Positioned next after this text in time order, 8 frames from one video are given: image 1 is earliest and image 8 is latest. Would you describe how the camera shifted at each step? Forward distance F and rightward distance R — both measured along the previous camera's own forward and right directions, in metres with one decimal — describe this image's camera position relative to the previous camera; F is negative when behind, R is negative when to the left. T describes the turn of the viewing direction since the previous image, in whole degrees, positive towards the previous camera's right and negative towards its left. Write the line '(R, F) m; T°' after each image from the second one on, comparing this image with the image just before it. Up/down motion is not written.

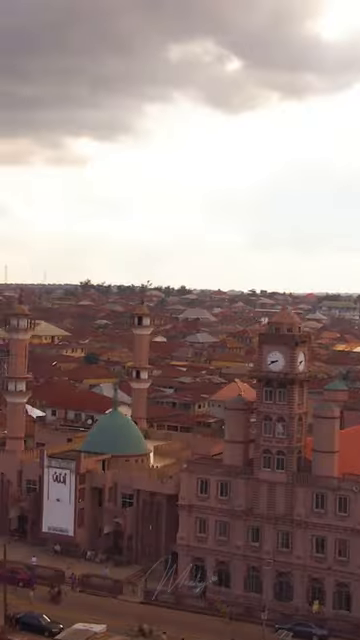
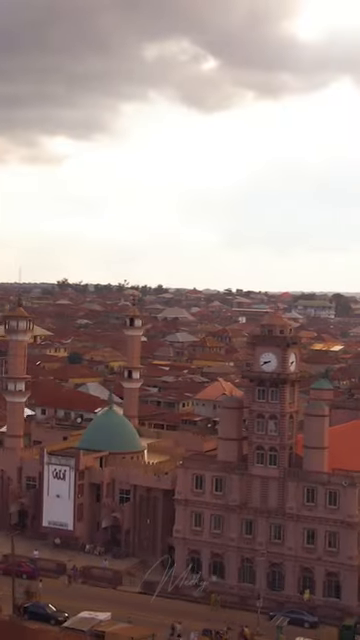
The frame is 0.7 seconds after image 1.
(-1.0, -1.9) m; +1°
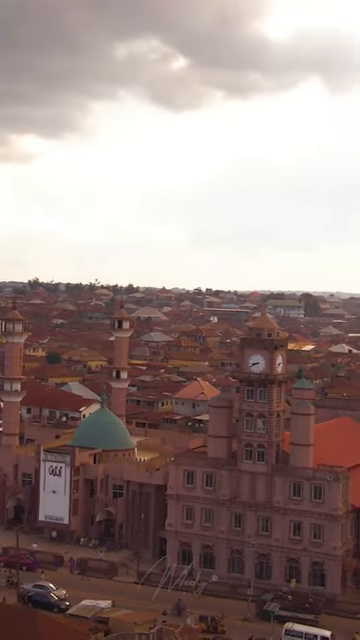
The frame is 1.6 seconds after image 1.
(-1.1, -2.2) m; +2°
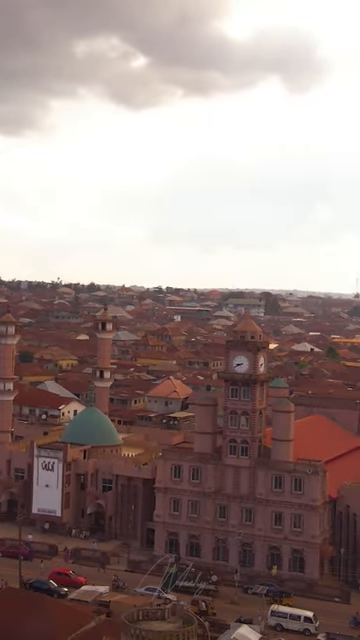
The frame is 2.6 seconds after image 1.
(-1.5, -2.8) m; +2°
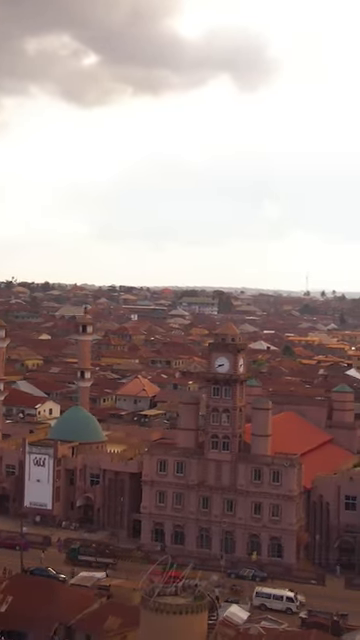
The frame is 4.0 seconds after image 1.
(-1.8, -3.4) m; +3°
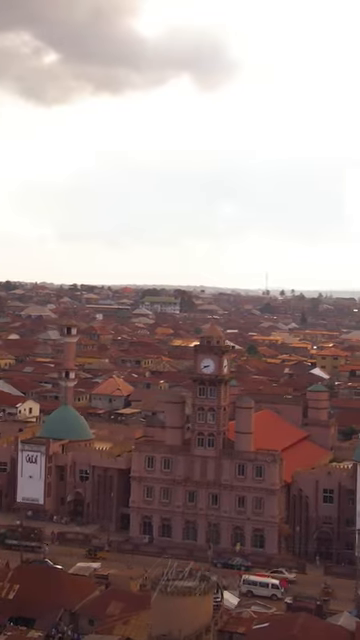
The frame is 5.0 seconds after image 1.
(-1.6, -2.7) m; +2°
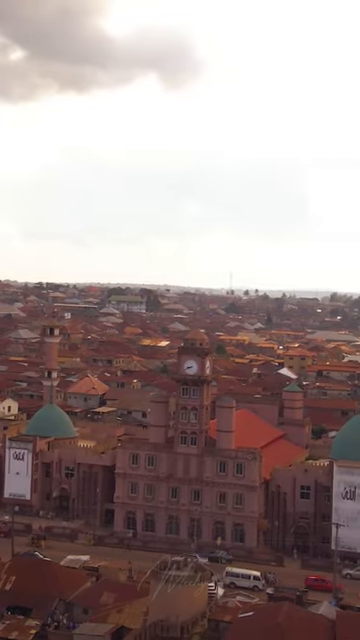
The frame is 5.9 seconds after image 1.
(-1.2, -2.0) m; +2°
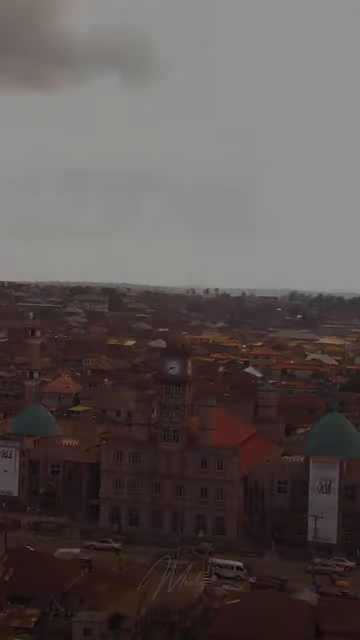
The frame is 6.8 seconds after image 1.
(-1.4, -2.4) m; +2°
